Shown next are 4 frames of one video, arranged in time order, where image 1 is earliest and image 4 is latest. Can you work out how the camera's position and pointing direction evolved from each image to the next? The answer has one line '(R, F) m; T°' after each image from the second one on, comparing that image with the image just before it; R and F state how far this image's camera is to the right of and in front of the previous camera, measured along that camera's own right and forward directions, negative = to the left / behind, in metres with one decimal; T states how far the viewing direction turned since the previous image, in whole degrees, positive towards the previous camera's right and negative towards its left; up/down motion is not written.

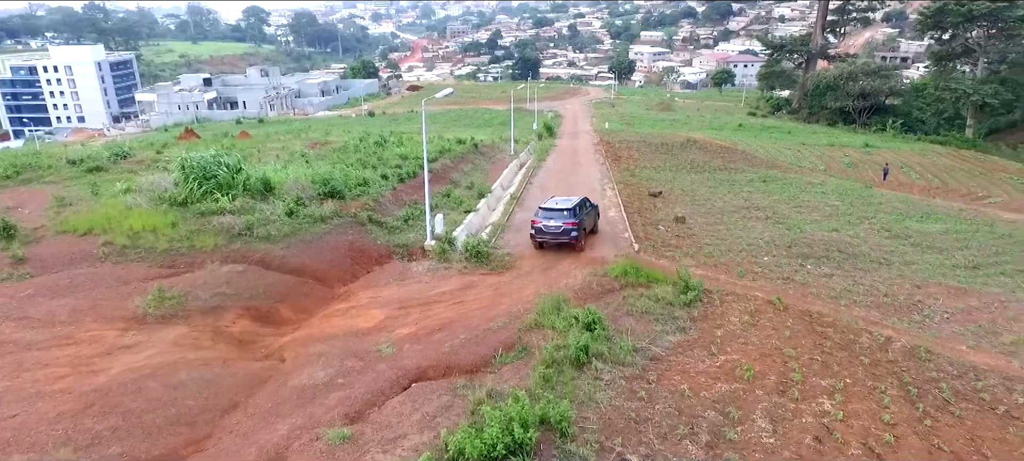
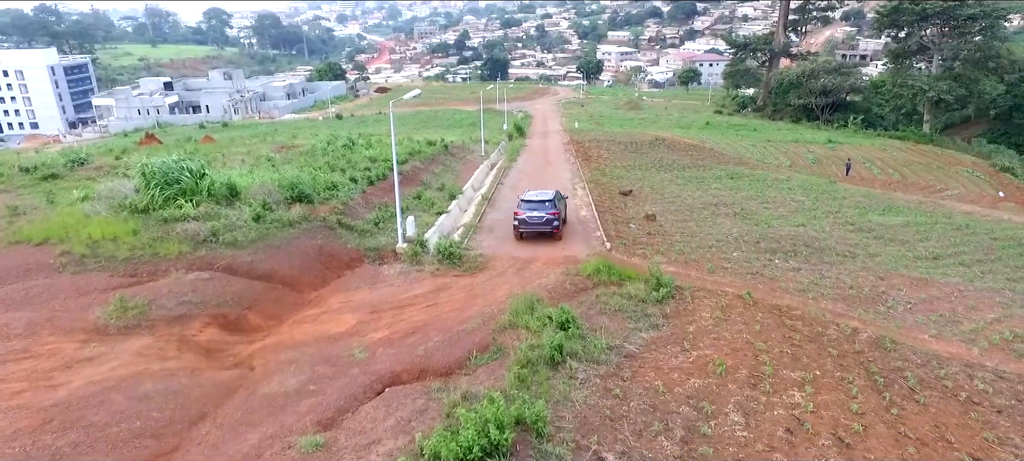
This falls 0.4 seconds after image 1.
(0.0, 0.0) m; +3°
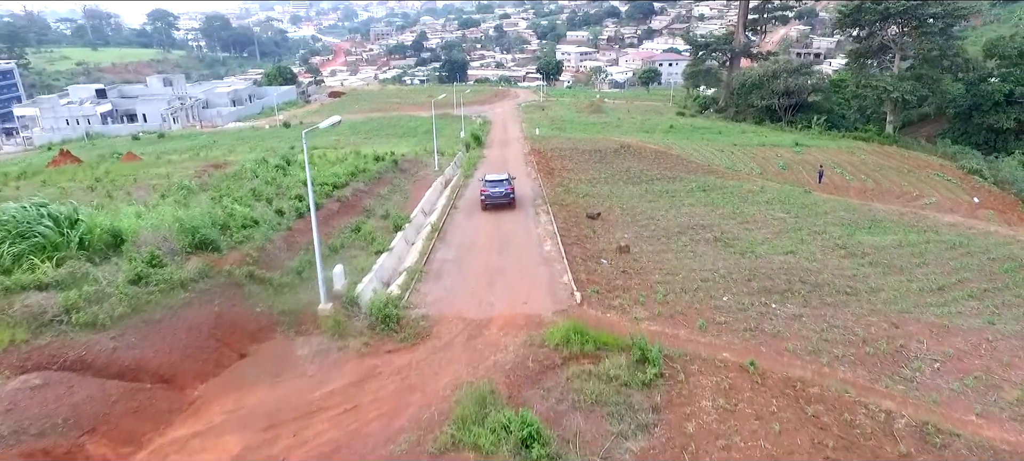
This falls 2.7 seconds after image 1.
(+0.3, +2.4) m; +3°
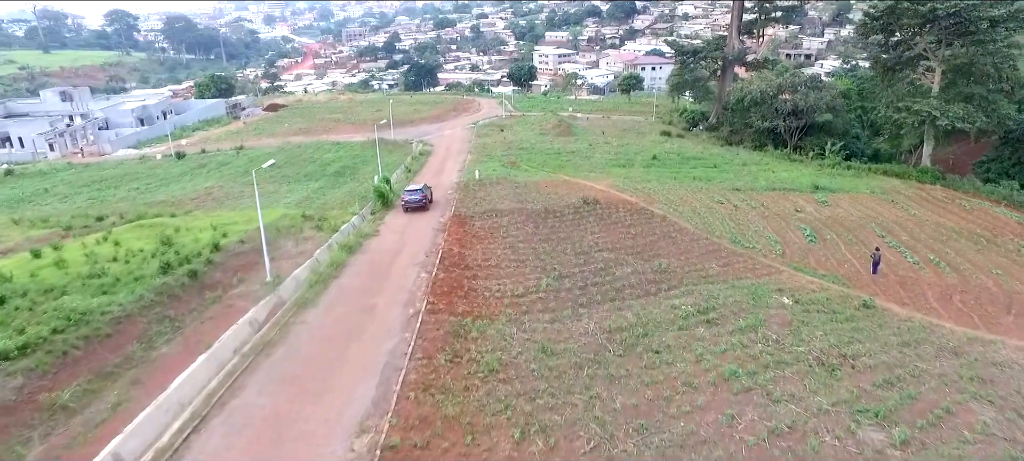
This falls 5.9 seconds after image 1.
(+2.9, +11.0) m; +1°
